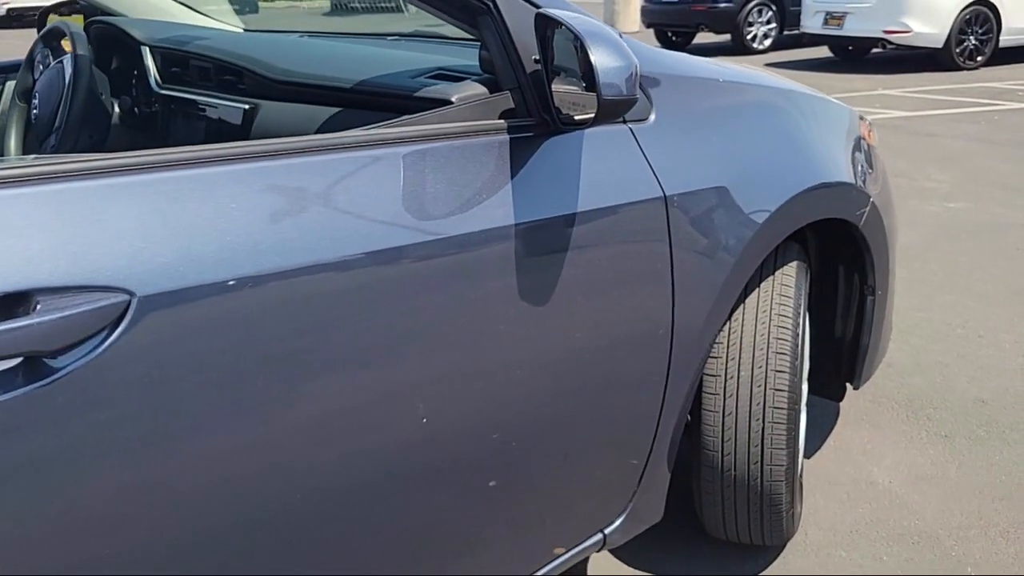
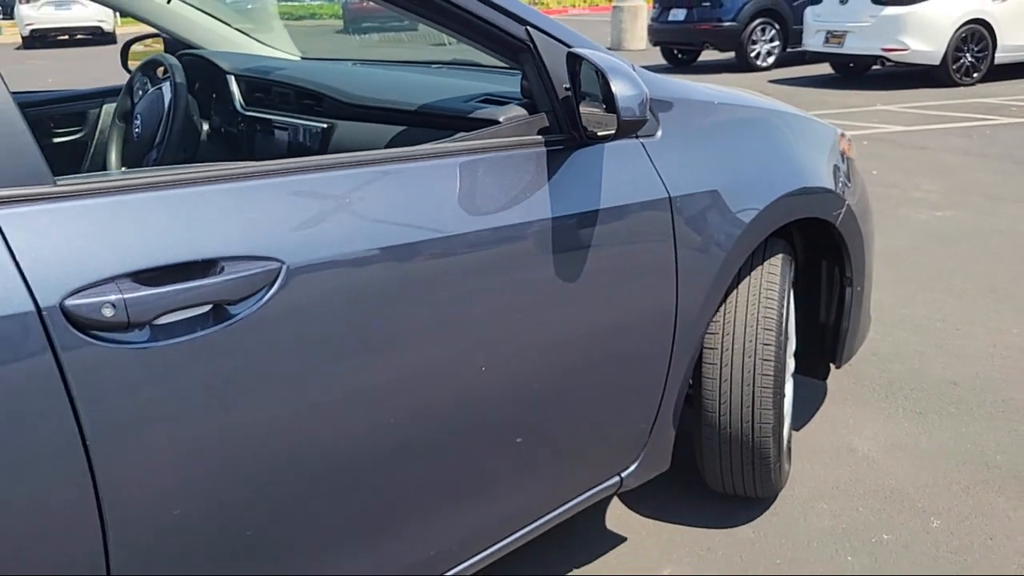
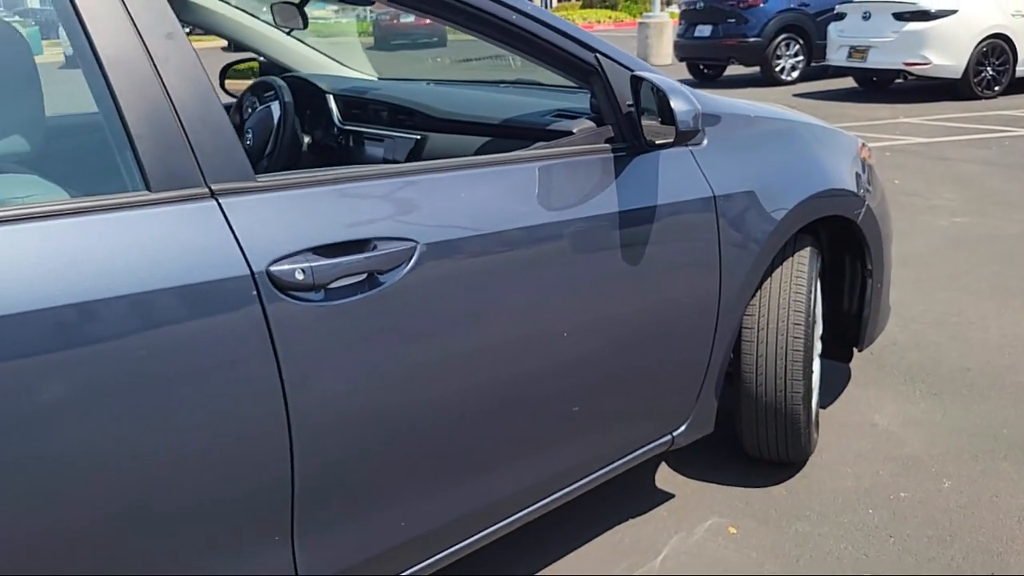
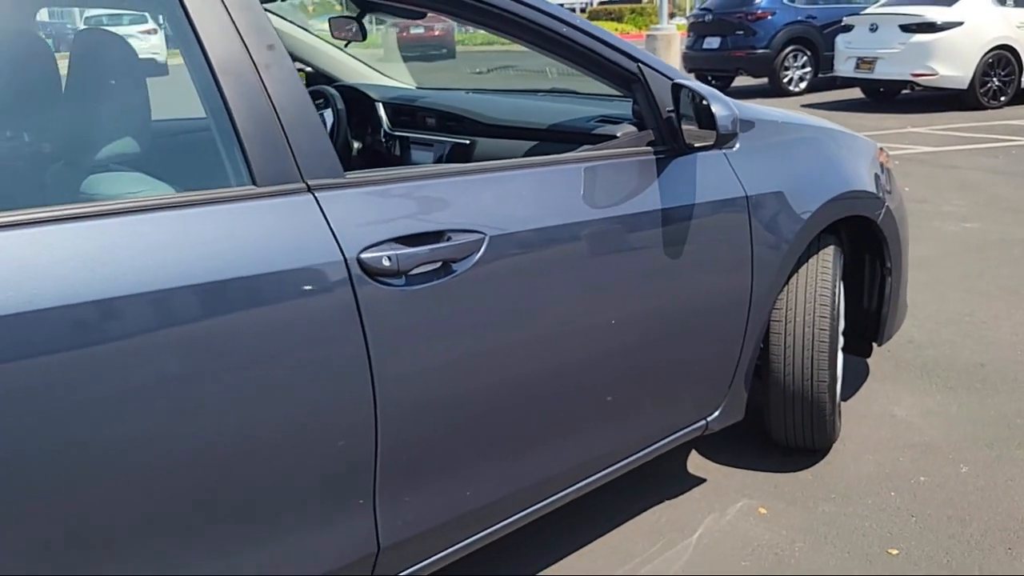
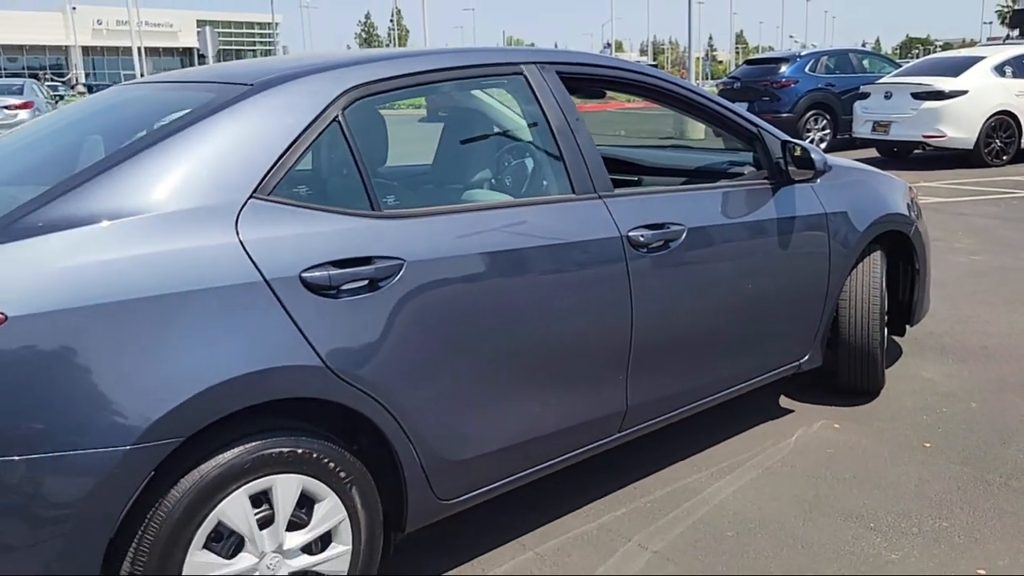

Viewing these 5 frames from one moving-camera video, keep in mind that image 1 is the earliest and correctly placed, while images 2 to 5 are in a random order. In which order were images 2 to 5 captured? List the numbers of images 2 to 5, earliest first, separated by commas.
2, 3, 4, 5
